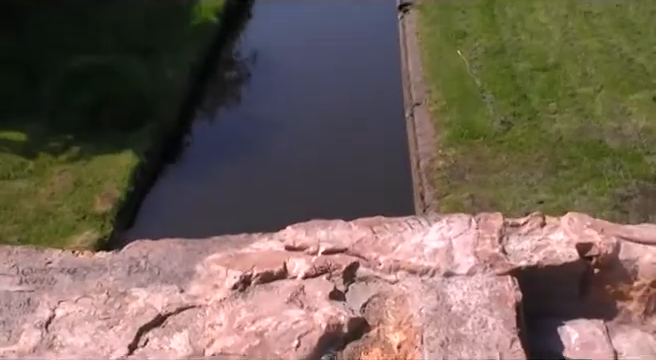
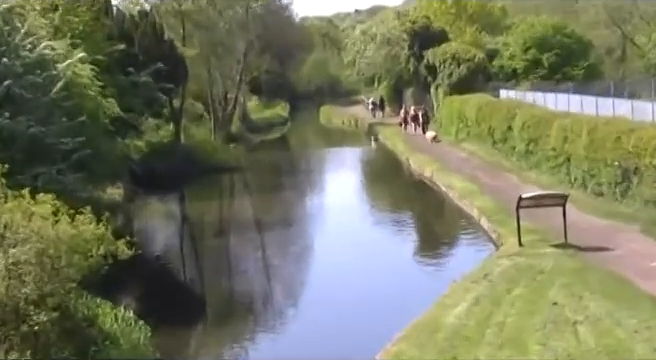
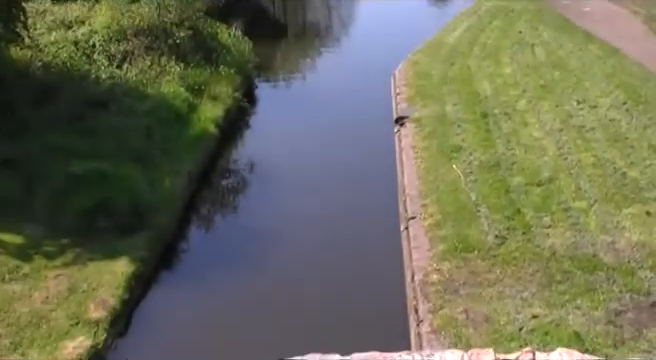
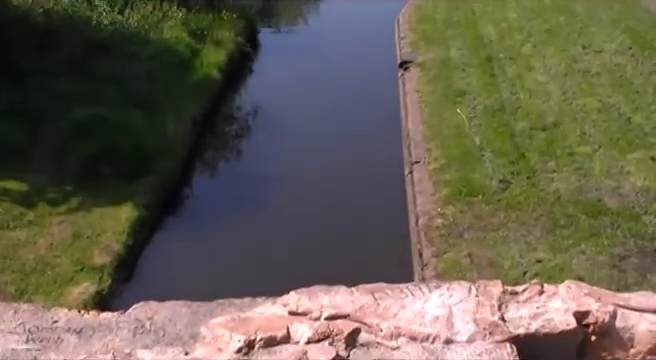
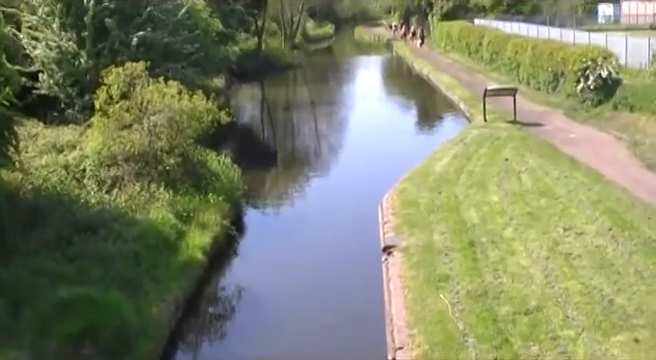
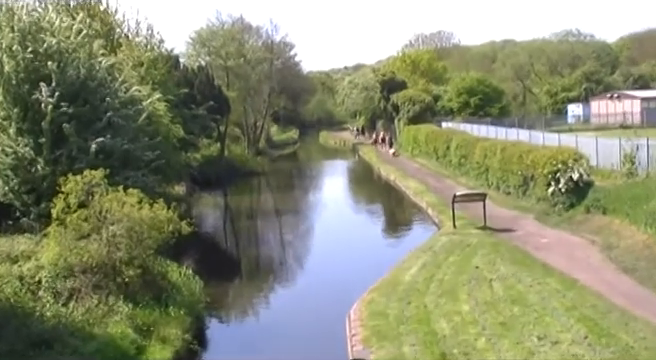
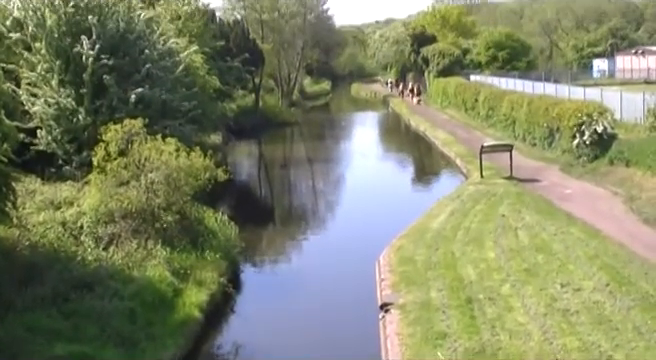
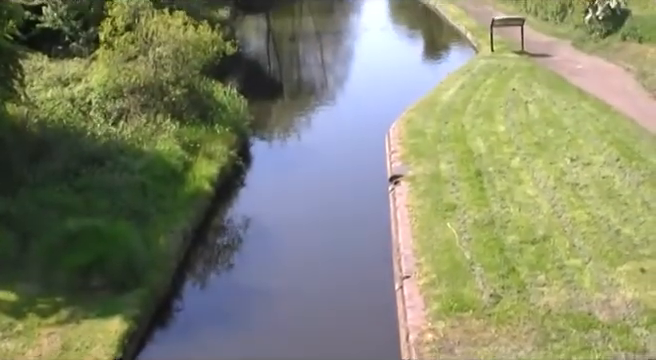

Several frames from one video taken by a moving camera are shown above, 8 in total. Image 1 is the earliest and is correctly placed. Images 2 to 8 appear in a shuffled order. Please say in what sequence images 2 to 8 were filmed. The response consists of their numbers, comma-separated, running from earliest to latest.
4, 3, 8, 5, 7, 6, 2
